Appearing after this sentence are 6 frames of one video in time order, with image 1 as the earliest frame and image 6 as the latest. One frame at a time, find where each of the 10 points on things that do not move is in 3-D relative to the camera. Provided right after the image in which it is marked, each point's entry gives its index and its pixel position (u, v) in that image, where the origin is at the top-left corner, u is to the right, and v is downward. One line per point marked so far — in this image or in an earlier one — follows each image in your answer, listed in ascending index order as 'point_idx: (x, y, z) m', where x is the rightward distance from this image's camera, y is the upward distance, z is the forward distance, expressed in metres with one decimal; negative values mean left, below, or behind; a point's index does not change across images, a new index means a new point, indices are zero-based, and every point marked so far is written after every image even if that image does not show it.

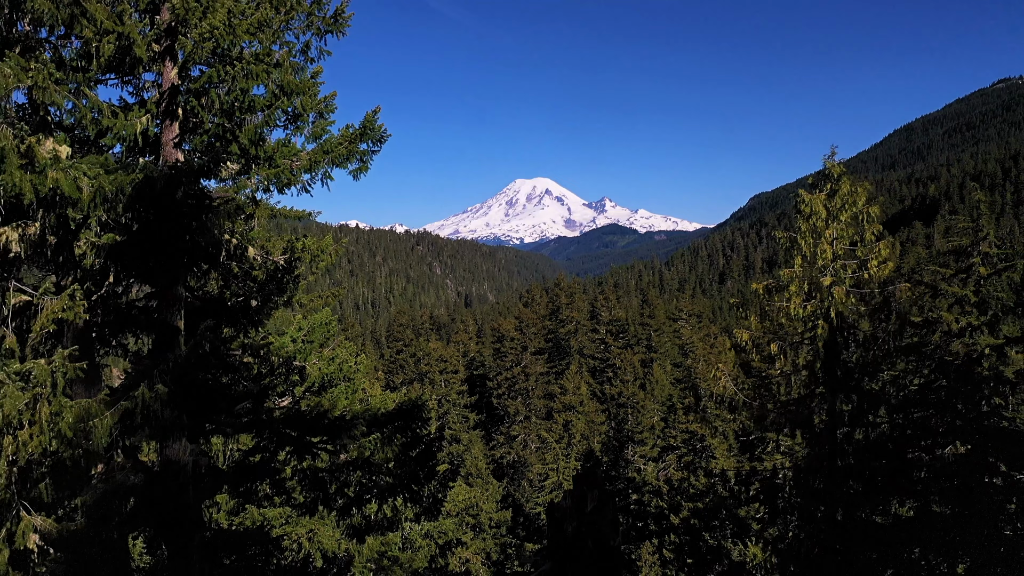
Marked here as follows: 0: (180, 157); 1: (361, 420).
0: (-4.2, +1.6, +6.2) m
1: (-2.2, -1.9, +7.2) m
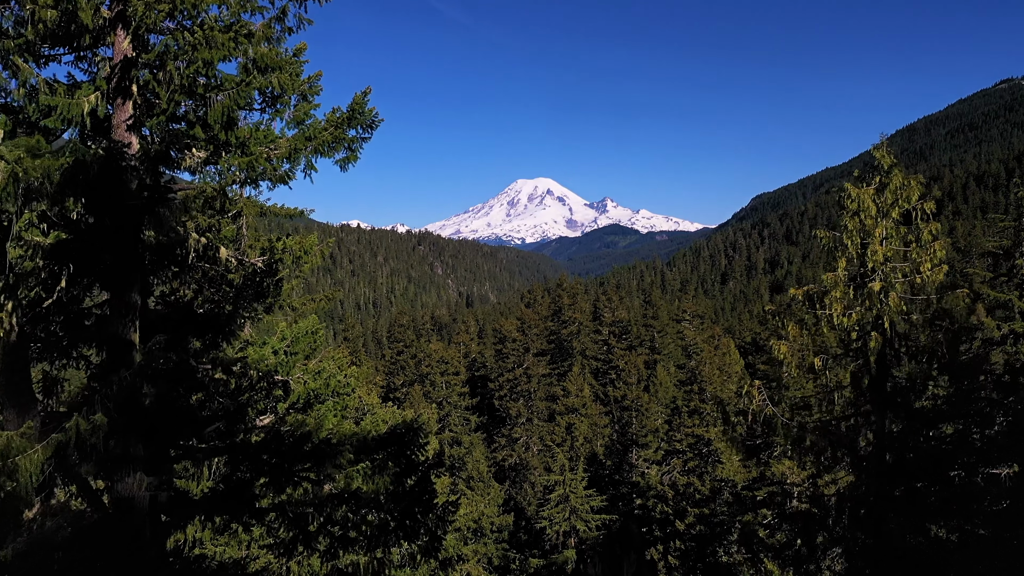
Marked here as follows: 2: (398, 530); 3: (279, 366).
0: (-4.1, +1.6, +5.4) m
1: (-2.1, -2.0, +6.3) m
2: (-1.4, -3.1, +6.3) m
3: (-3.6, -1.2, +7.6) m
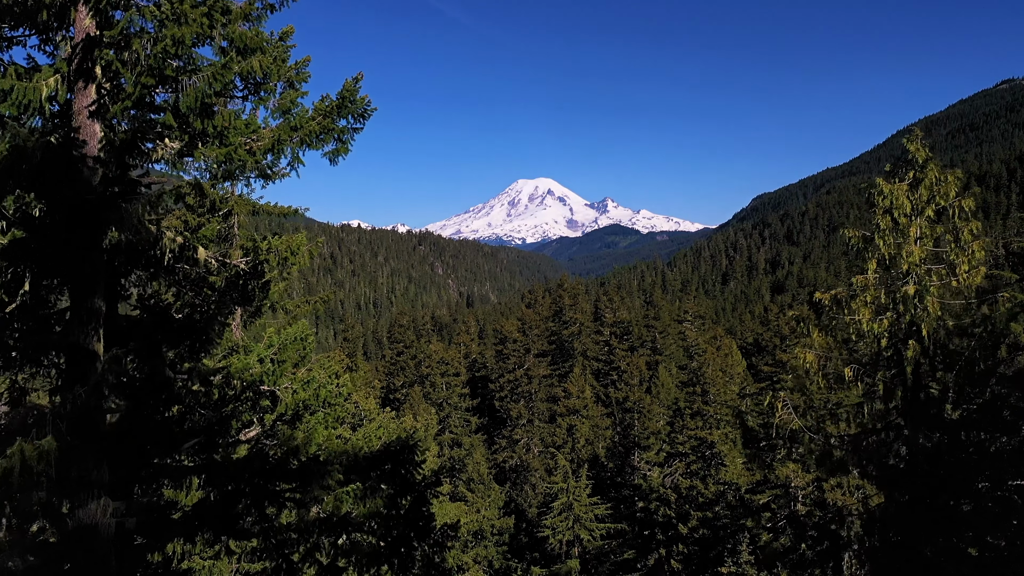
0: (-4.0, +1.5, +4.8) m
1: (-2.0, -2.1, +5.8) m
2: (-1.4, -3.1, +5.8) m
3: (-3.5, -1.2, +7.1) m
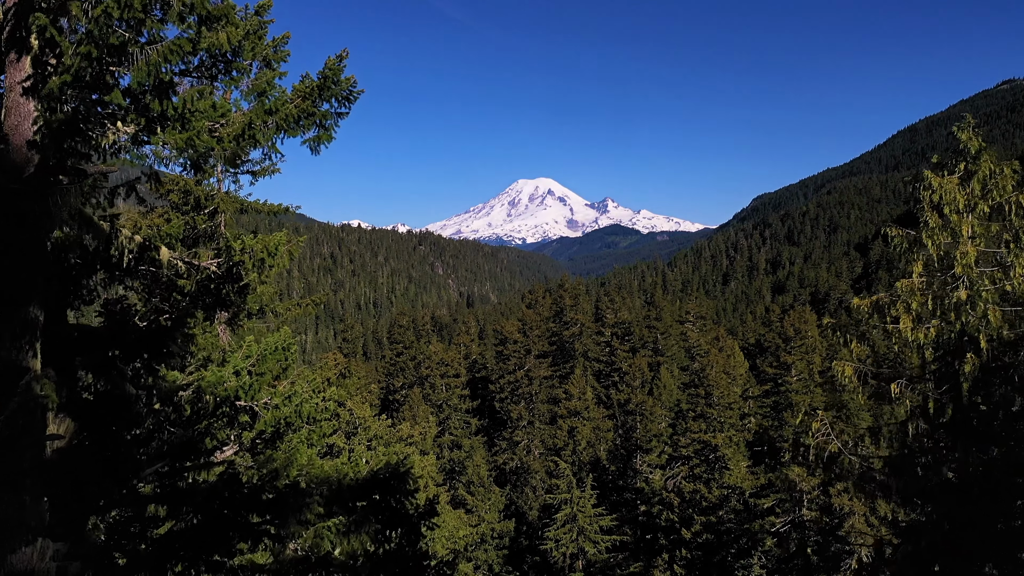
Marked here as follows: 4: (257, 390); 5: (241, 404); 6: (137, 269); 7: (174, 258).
0: (-4.0, +1.5, +4.1) m
1: (-2.0, -2.1, +5.1) m
2: (-1.3, -3.2, +5.1) m
3: (-3.5, -1.3, +6.4) m
4: (-3.4, -1.3, +6.6) m
5: (-3.5, -1.5, +6.5) m
6: (-4.1, +0.2, +5.4) m
7: (-3.7, +0.3, +5.5) m
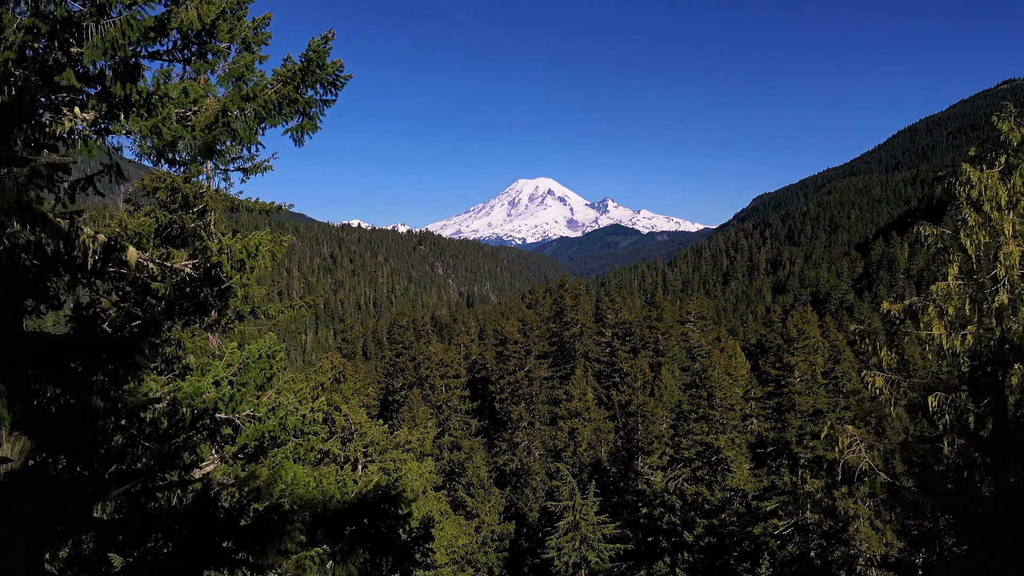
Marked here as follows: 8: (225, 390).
0: (-4.0, +1.4, +3.7) m
1: (-2.0, -2.2, +4.6) m
2: (-1.3, -3.2, +4.6) m
3: (-3.4, -1.3, +5.9) m
4: (-3.3, -1.4, +6.1) m
5: (-3.5, -1.5, +6.1) m
6: (-4.0, +0.2, +4.9) m
7: (-3.7, +0.3, +5.0) m
8: (-3.5, -1.2, +6.0) m
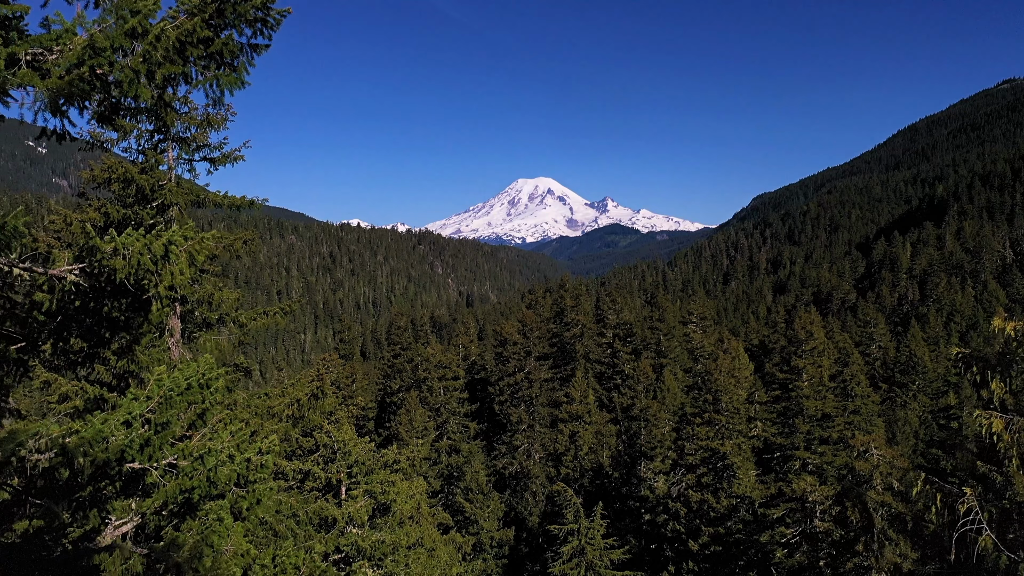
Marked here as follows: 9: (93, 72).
0: (-4.0, +1.3, +2.3) m
1: (-2.0, -2.3, +3.3) m
2: (-1.3, -3.3, +3.3) m
3: (-3.4, -1.4, +4.6) m
4: (-3.3, -1.5, +4.8) m
5: (-3.5, -1.6, +4.7) m
6: (-4.0, +0.1, +3.6) m
7: (-3.7, +0.2, +3.7) m
8: (-3.5, -1.3, +4.7) m
9: (-2.6, +1.6, +3.4) m
